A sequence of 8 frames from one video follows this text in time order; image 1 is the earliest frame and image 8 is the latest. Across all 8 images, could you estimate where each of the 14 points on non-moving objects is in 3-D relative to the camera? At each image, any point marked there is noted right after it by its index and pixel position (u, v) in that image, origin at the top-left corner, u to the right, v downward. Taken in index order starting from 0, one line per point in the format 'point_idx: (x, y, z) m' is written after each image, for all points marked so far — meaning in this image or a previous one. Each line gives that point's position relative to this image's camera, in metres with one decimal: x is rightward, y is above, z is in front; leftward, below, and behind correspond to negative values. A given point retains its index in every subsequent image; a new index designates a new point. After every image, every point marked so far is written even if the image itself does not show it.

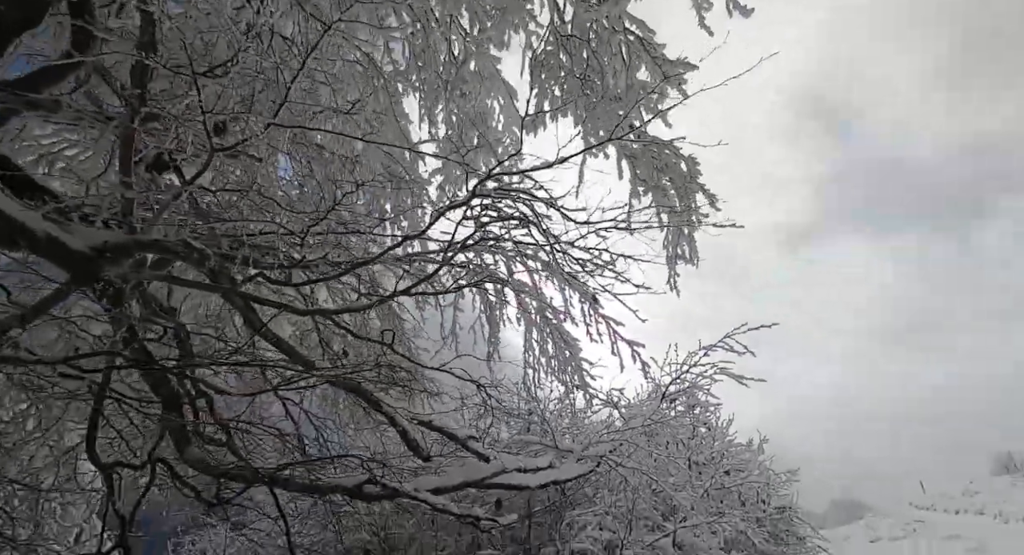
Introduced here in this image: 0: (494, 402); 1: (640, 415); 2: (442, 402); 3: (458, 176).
0: (-0.2, -1.1, +4.1) m
1: (+1.3, -1.5, +4.9) m
2: (-0.7, -1.1, +4.3) m
3: (-0.6, +1.1, +4.9) m
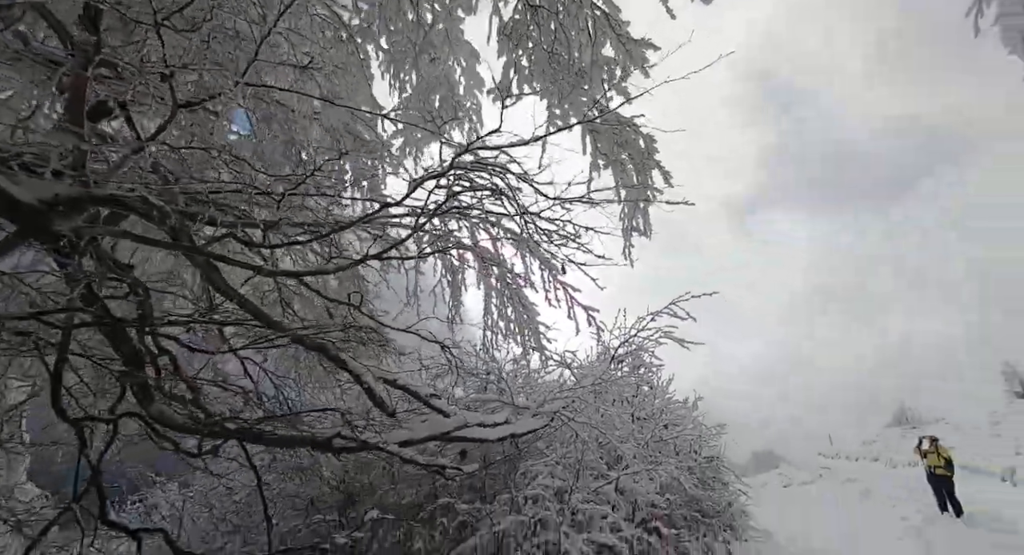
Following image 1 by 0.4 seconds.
0: (-0.5, -0.8, +4.3) m
1: (+0.9, -1.1, +5.3) m
2: (-1.0, -0.8, +4.4) m
3: (-1.0, +1.4, +4.8) m
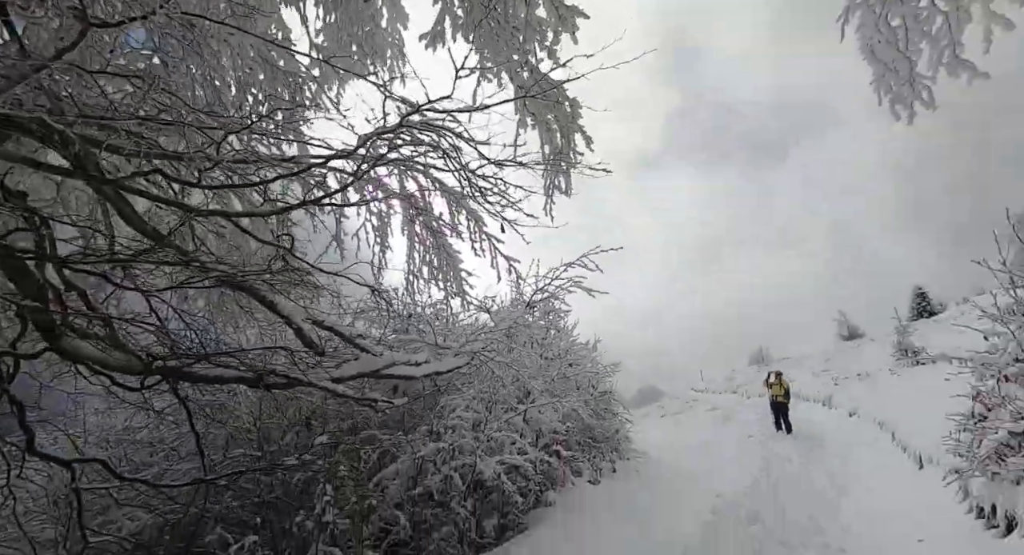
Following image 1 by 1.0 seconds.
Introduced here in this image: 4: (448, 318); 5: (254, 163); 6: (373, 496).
0: (-1.3, -0.3, +4.5) m
1: (-0.1, -0.5, +5.7) m
2: (-1.8, -0.3, +4.5) m
3: (-1.7, +2.0, +4.7) m
4: (-0.7, -0.5, +5.3) m
5: (-2.1, +0.9, +3.7) m
6: (-1.3, -2.1, +4.5) m
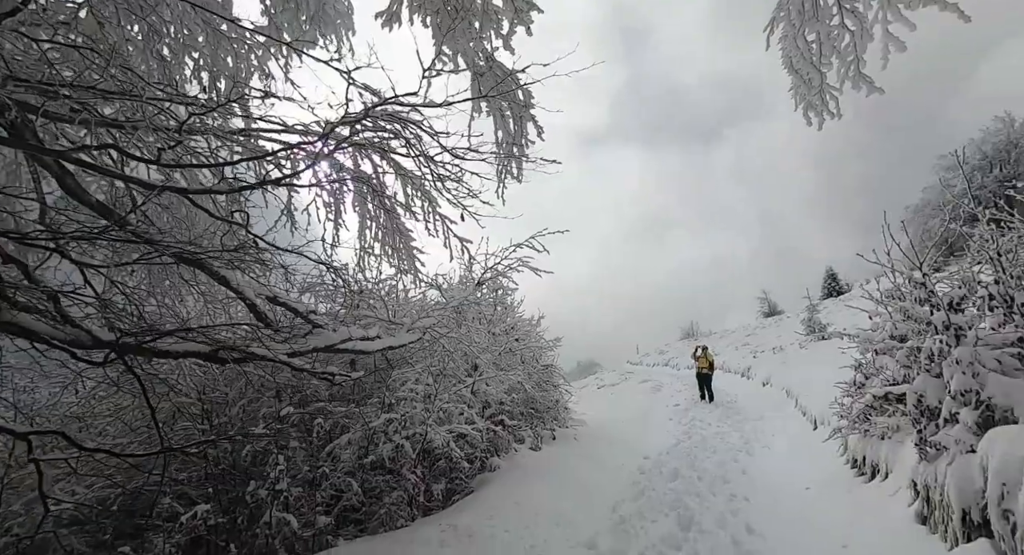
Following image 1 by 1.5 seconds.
0: (-1.8, 0.0, +4.6) m
1: (-0.7, -0.2, +6.0) m
2: (-2.3, 0.0, +4.5) m
3: (-2.1, +2.3, +4.6) m
4: (-1.3, -0.2, +5.4) m
5: (-2.4, +1.1, +3.6) m
6: (-1.9, -1.8, +4.6) m
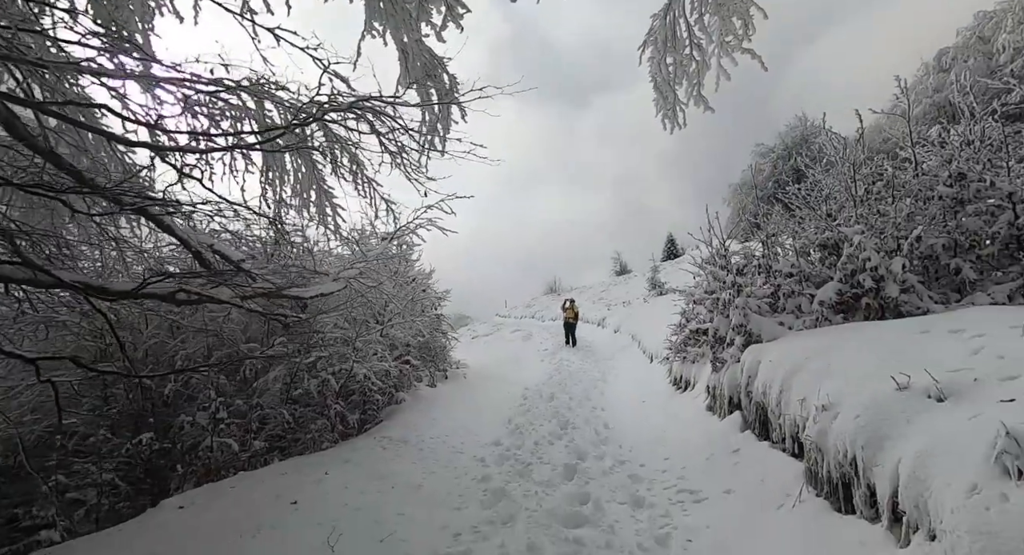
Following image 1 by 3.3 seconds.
0: (-2.6, +0.5, +4.9) m
1: (-2.0, +0.4, +6.5) m
2: (-3.1, +0.5, +4.7) m
3: (-2.9, +2.8, +4.6) m
4: (-2.4, +0.4, +5.8) m
5: (-3.0, +1.6, +3.7) m
6: (-2.8, -1.3, +5.1) m
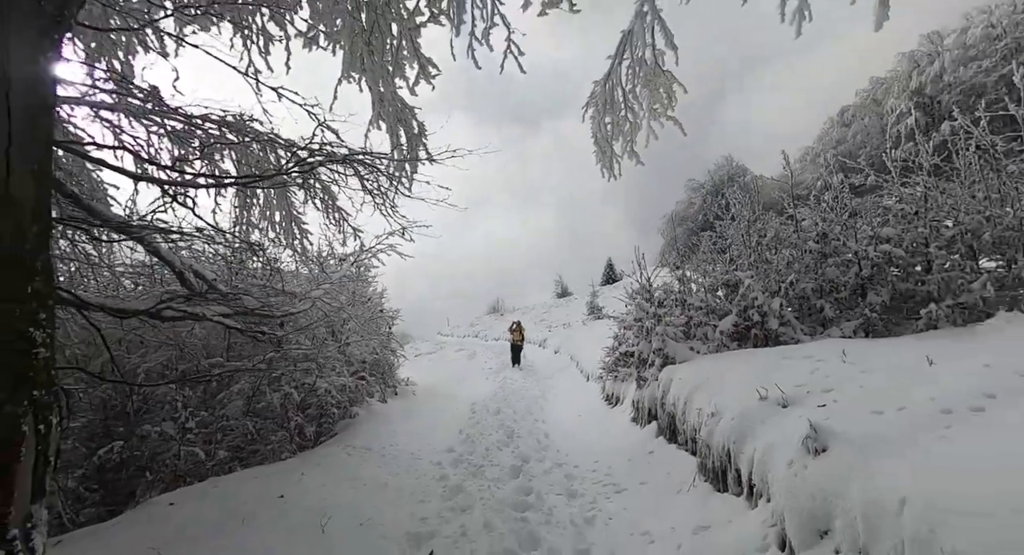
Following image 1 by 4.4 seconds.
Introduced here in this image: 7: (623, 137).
0: (-3.1, +0.3, +5.2) m
1: (-2.7, +0.1, +6.9) m
2: (-3.5, +0.3, +5.0) m
3: (-3.2, +2.6, +5.0) m
4: (-3.0, +0.1, +6.2) m
5: (-3.3, +1.4, +4.1) m
6: (-3.4, -1.5, +5.3) m
7: (+1.6, +2.1, +6.9) m
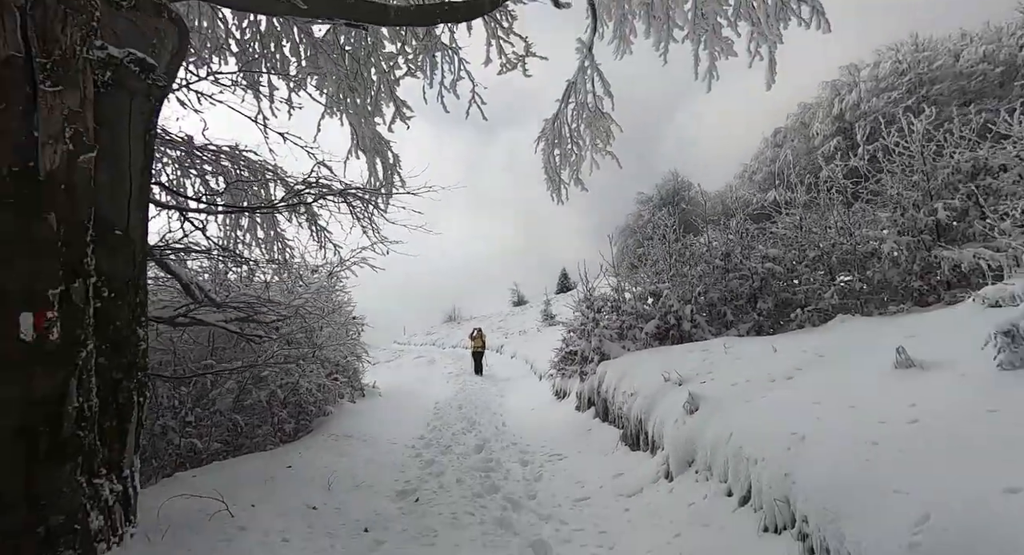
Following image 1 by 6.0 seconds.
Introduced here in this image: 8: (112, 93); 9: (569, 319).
0: (-3.6, +0.1, +5.9) m
1: (-3.3, -0.1, +7.7) m
2: (-4.0, +0.2, +5.7) m
3: (-3.7, +2.4, +5.7) m
4: (-3.6, 0.0, +6.9) m
5: (-3.6, +1.3, +4.8) m
6: (-3.9, -1.7, +6.0) m
7: (+1.0, +1.9, +8.0) m
8: (-2.3, +1.1, +2.7) m
9: (+1.1, -0.8, +9.0) m
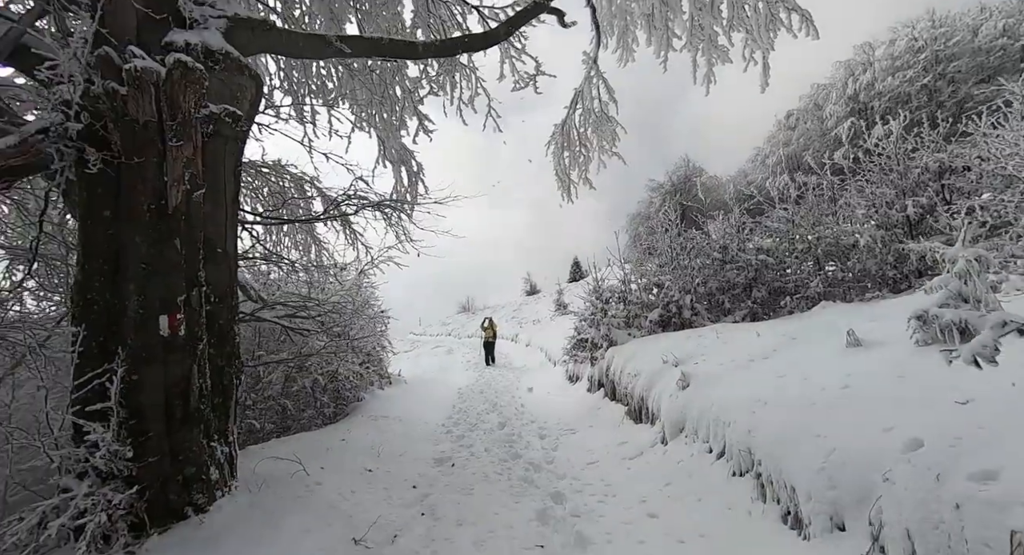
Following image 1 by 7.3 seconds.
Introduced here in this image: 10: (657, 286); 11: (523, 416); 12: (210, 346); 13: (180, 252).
0: (-3.4, +0.1, +6.7) m
1: (-3.1, 0.0, +8.4) m
2: (-3.8, +0.1, +6.4) m
3: (-3.5, +2.4, +6.4) m
4: (-3.4, 0.0, +7.7) m
5: (-3.5, +1.2, +5.5) m
6: (-3.6, -1.7, +6.8) m
7: (+1.2, +2.0, +8.6) m
8: (-2.2, +1.0, +3.4) m
9: (+1.4, -0.7, +9.7) m
10: (+2.5, -0.2, +7.9) m
11: (+0.2, -2.1, +7.0) m
12: (-2.2, -0.5, +3.4) m
13: (-2.2, +0.2, +3.1) m
